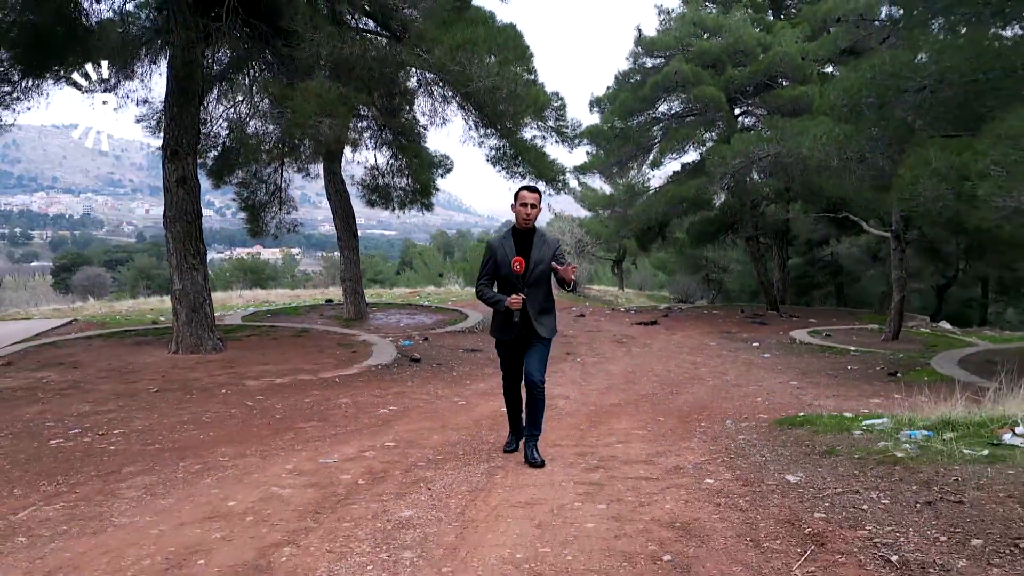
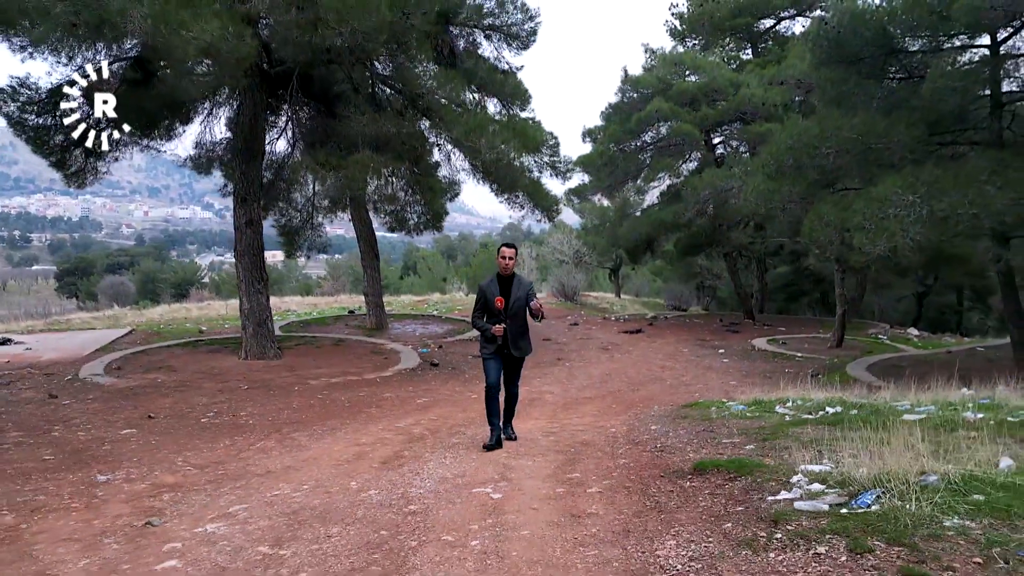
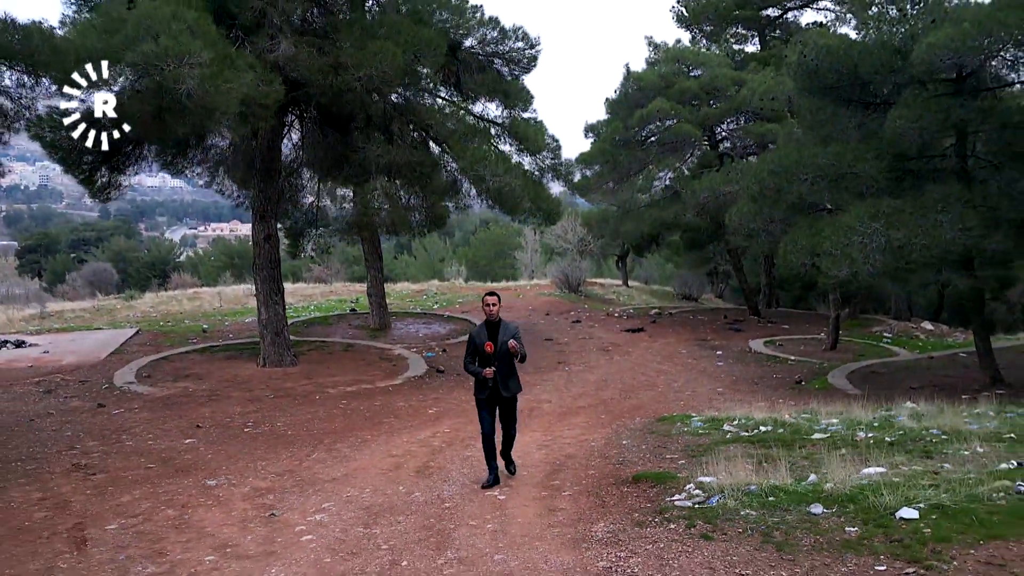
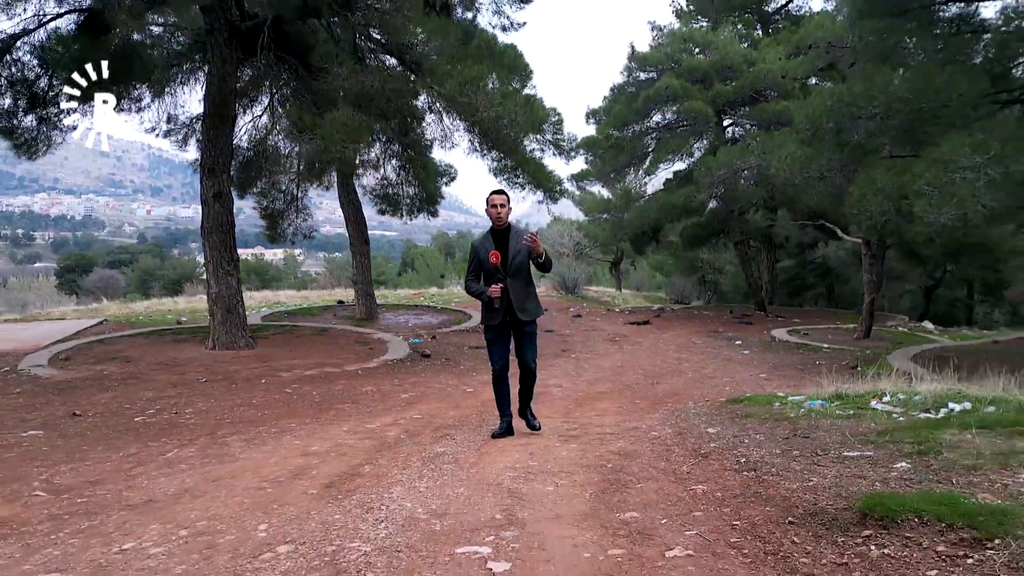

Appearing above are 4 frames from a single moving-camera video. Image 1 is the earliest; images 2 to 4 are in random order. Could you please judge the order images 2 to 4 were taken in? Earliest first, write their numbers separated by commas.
4, 2, 3
